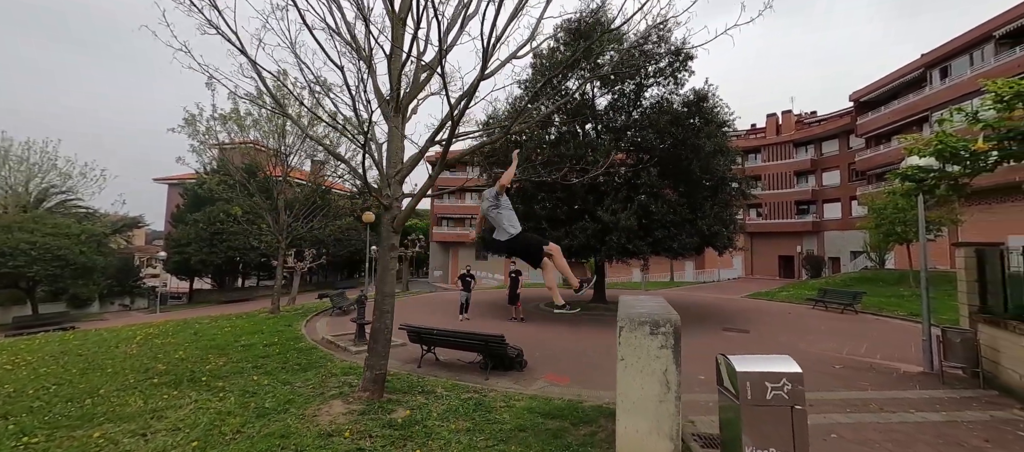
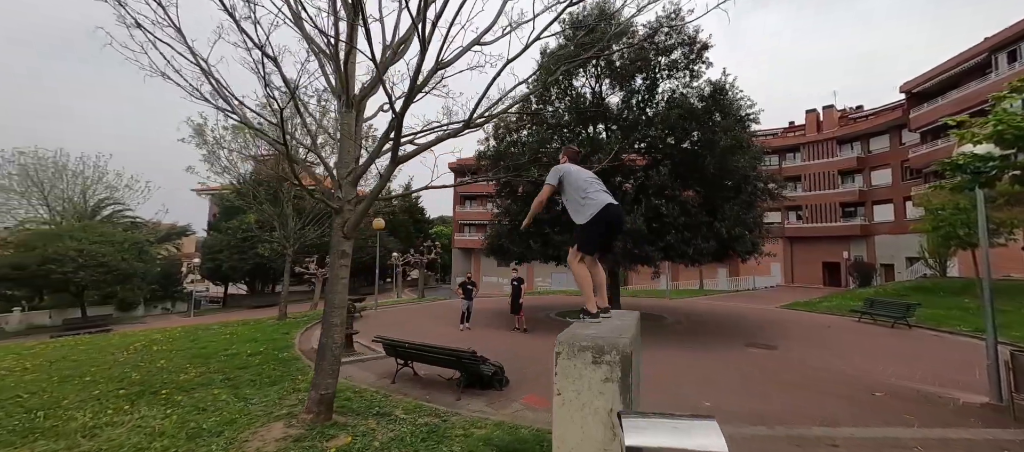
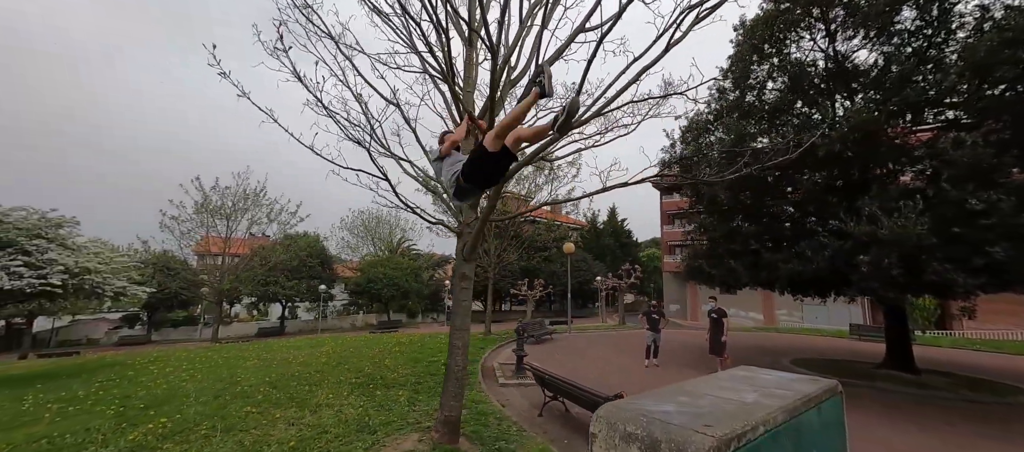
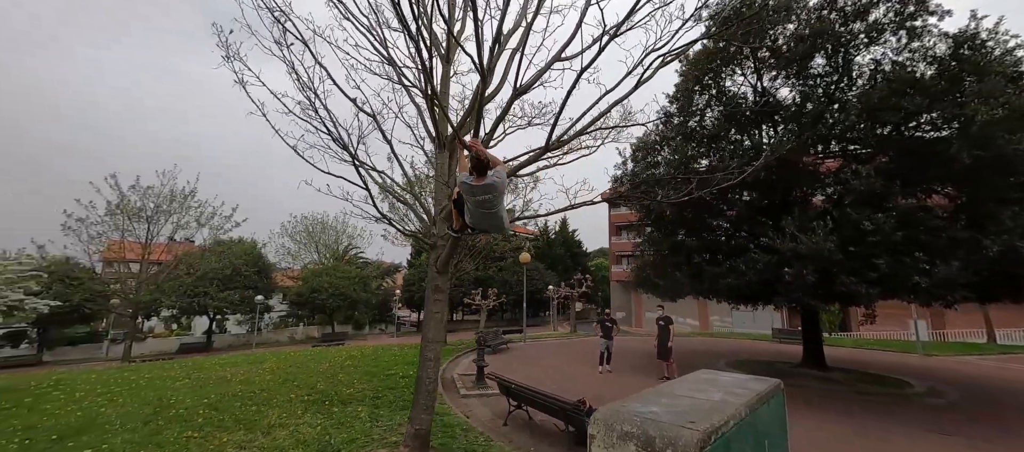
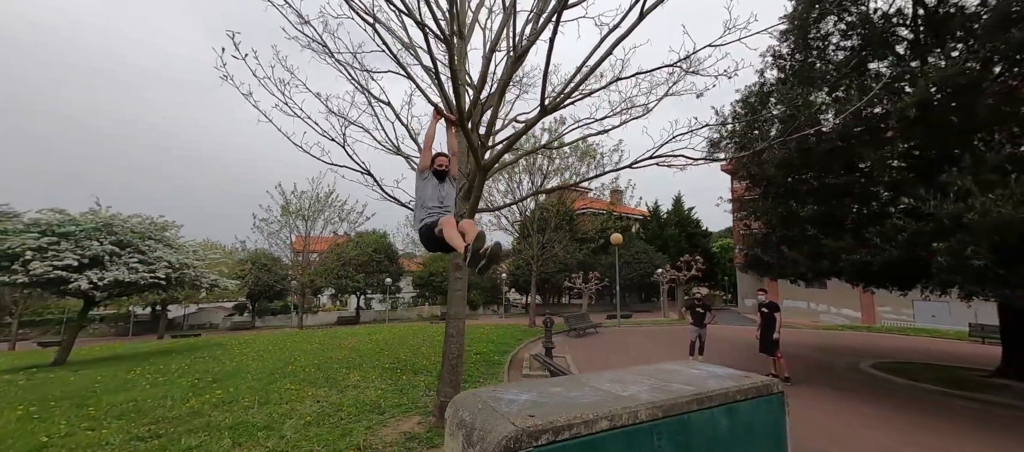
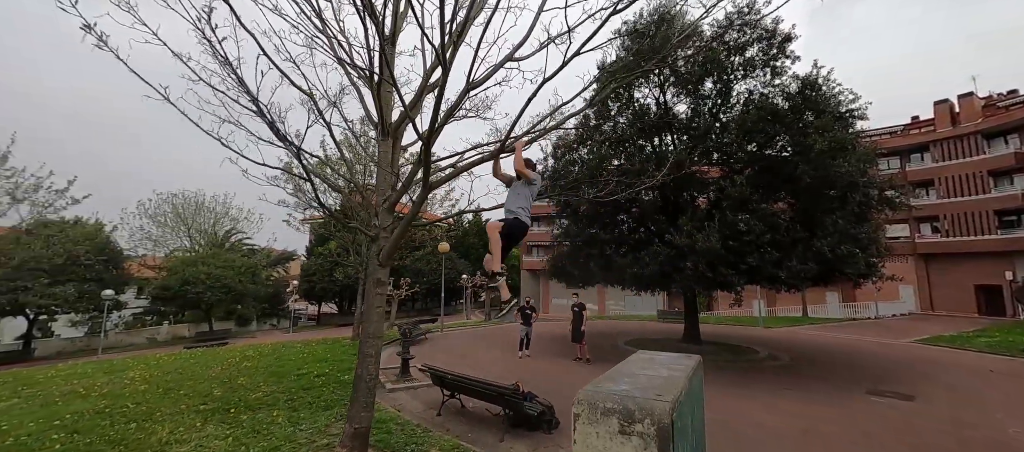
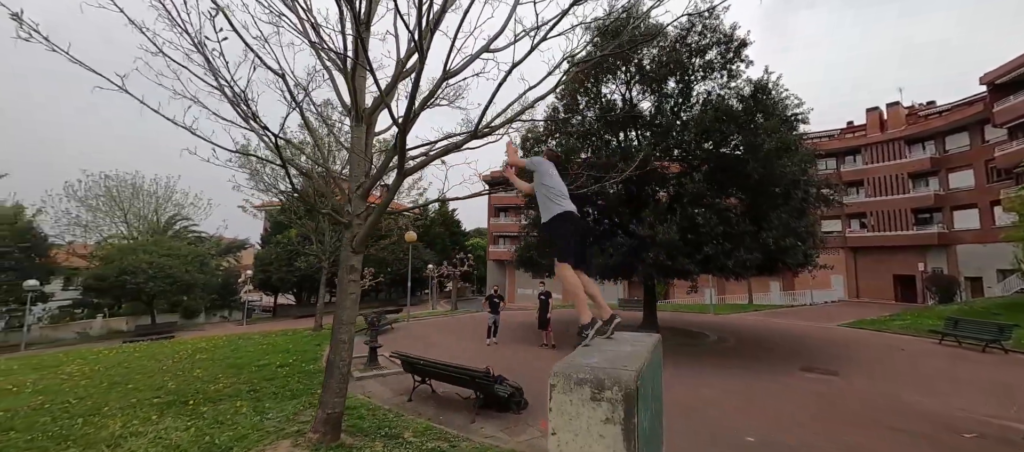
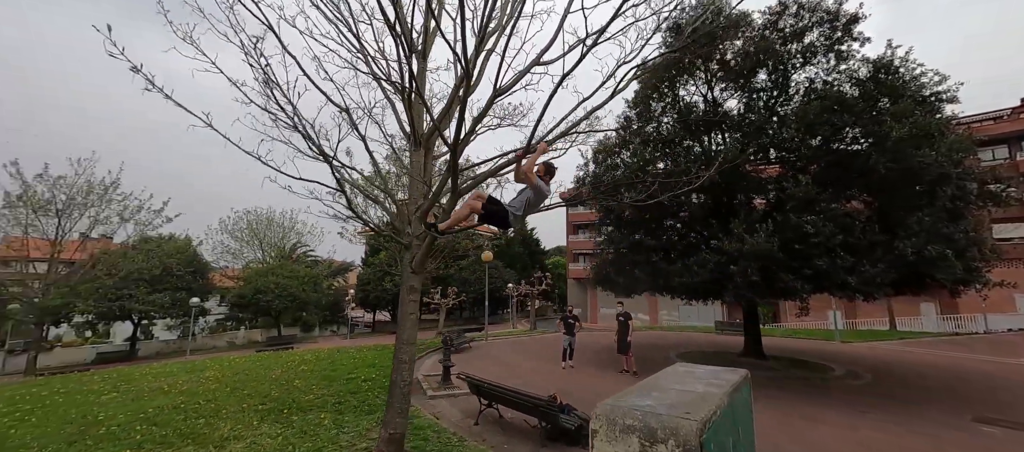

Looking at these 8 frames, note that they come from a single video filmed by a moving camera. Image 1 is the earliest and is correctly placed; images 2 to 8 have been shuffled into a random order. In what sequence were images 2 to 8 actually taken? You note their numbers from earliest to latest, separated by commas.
2, 7, 6, 8, 4, 3, 5
